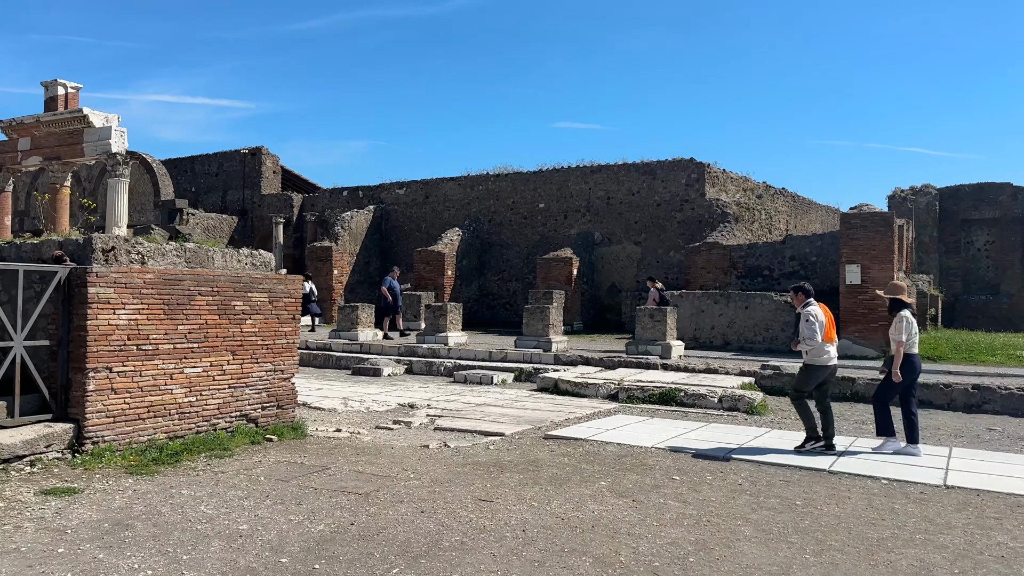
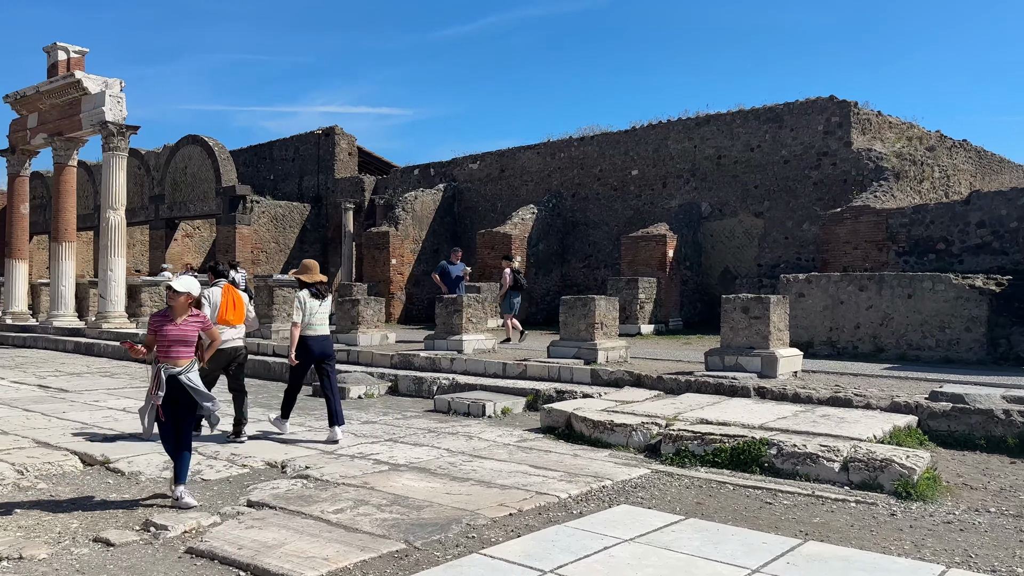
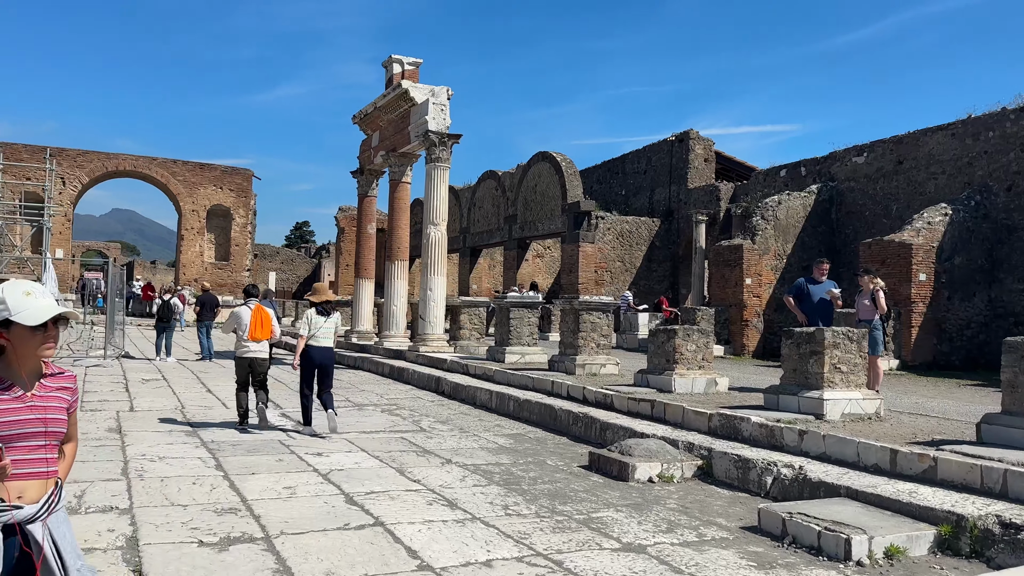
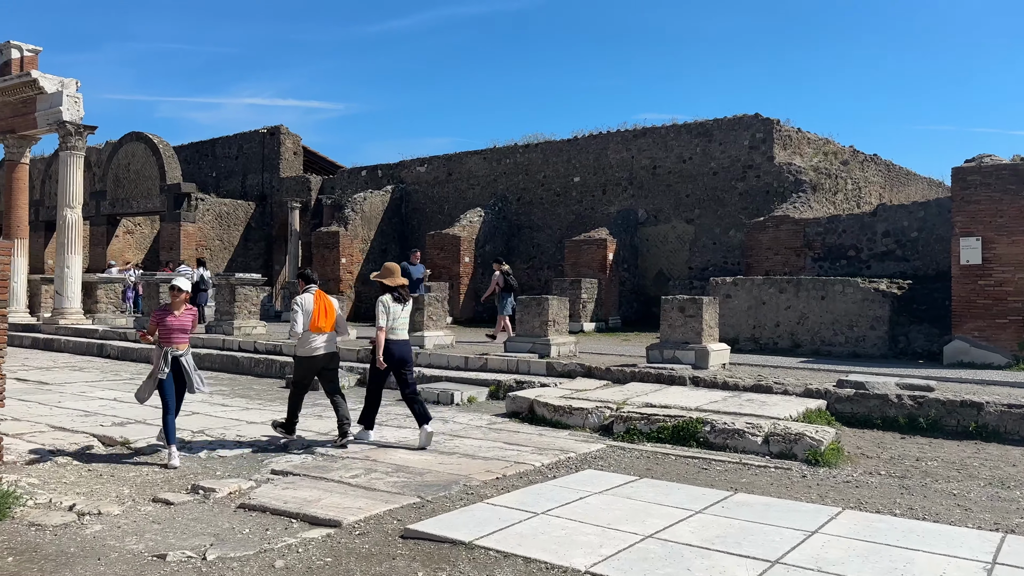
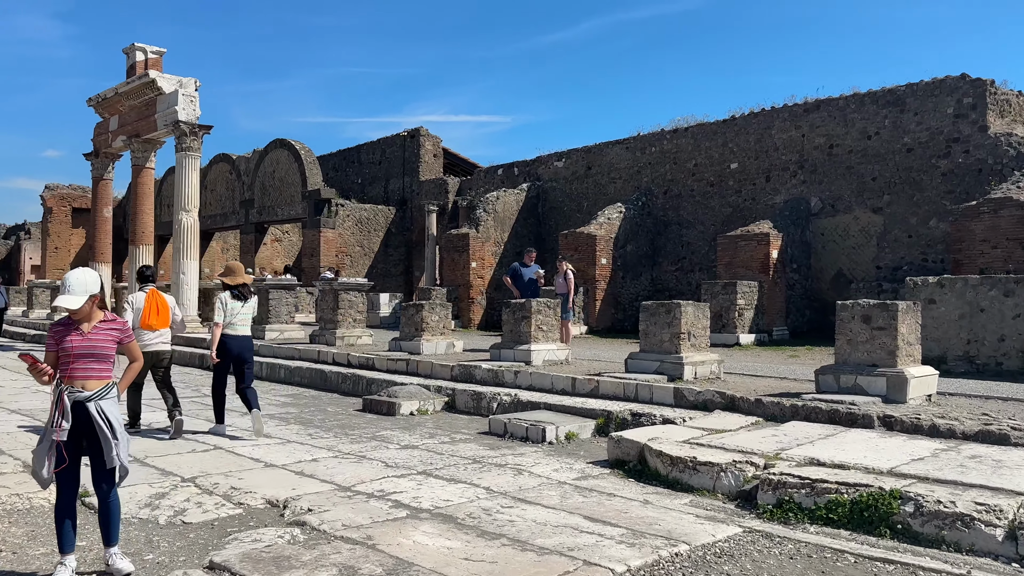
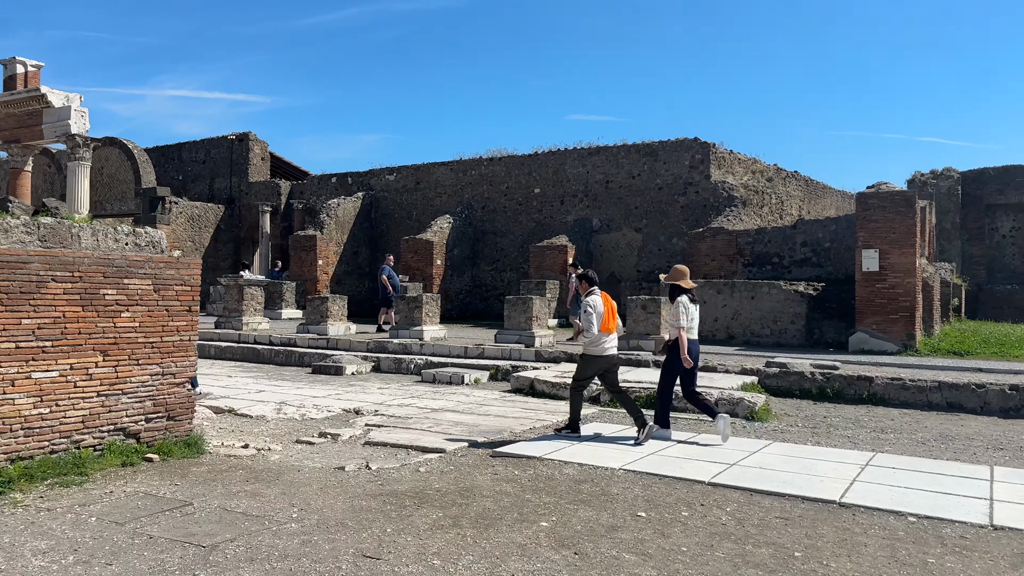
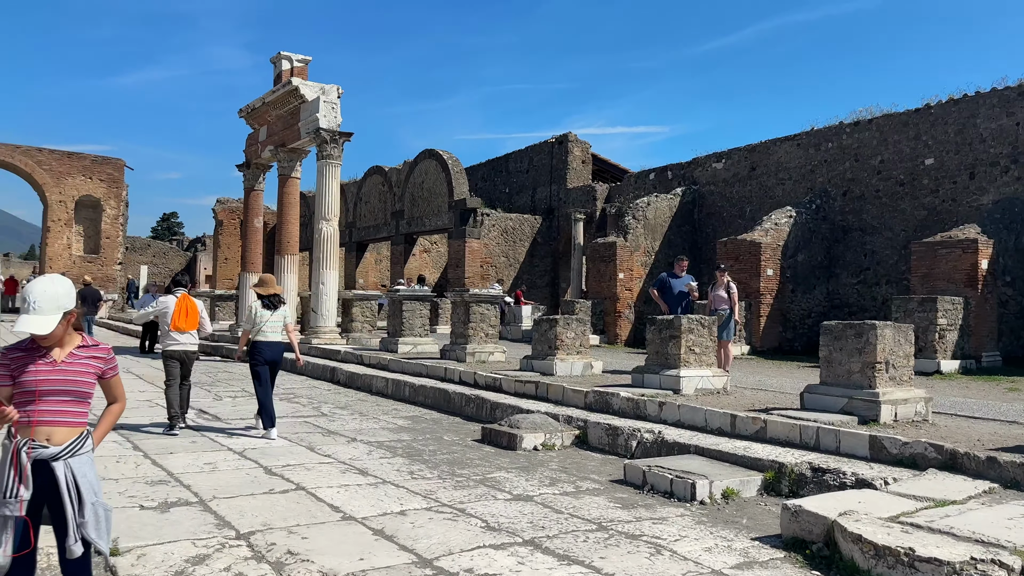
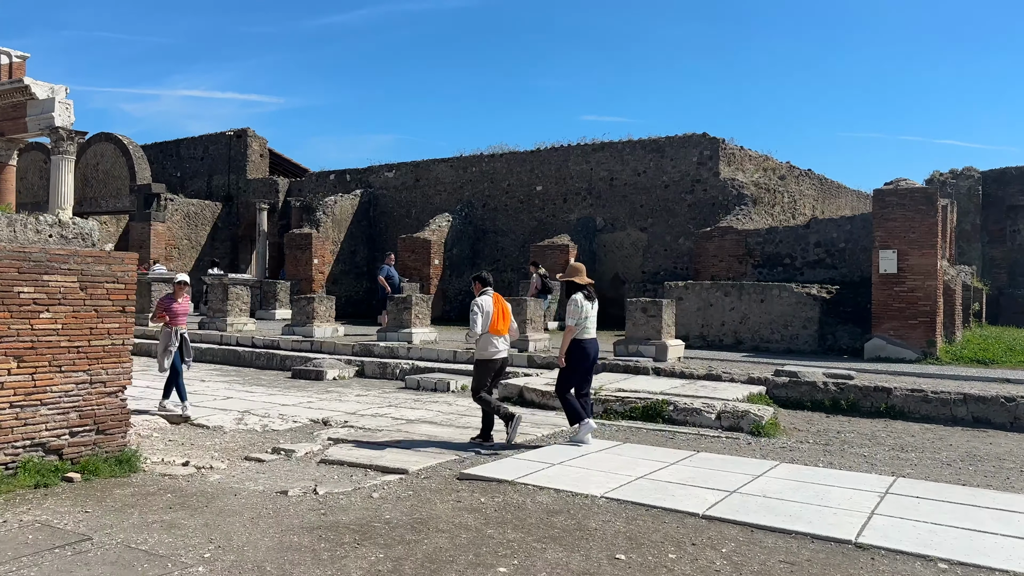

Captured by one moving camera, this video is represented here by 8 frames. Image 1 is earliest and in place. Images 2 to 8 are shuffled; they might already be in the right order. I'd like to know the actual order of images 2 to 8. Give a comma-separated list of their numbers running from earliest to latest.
6, 8, 4, 2, 5, 7, 3
